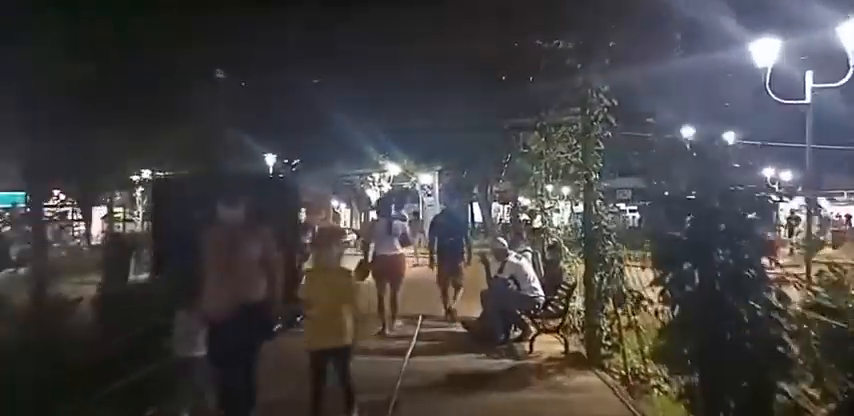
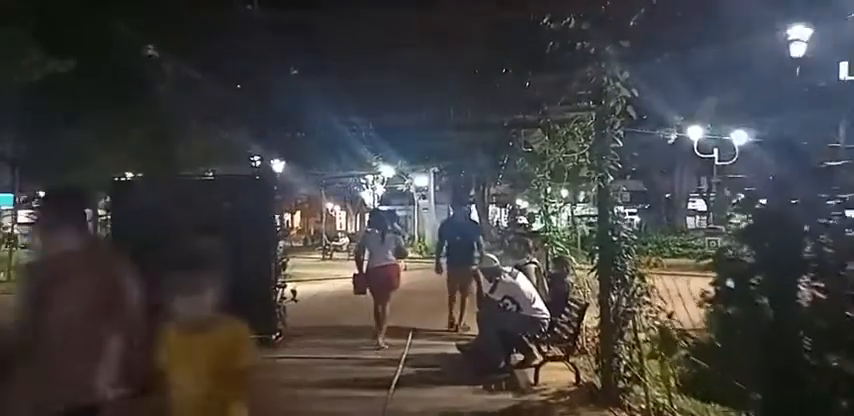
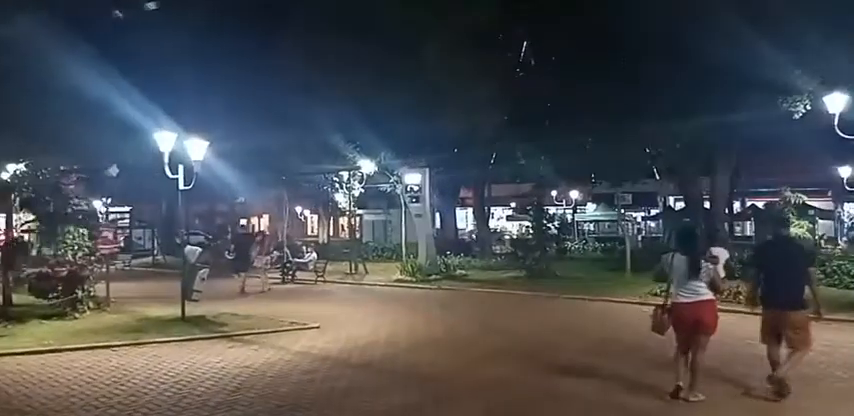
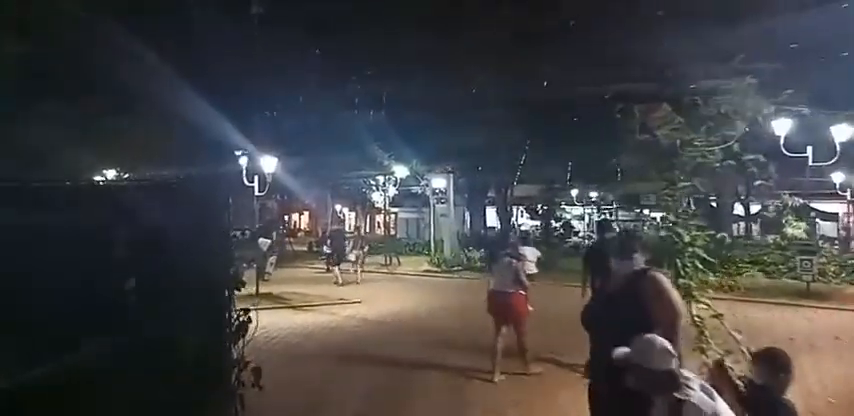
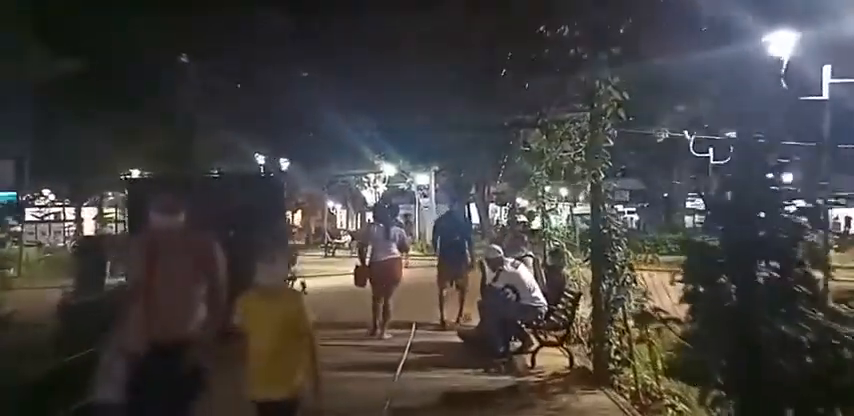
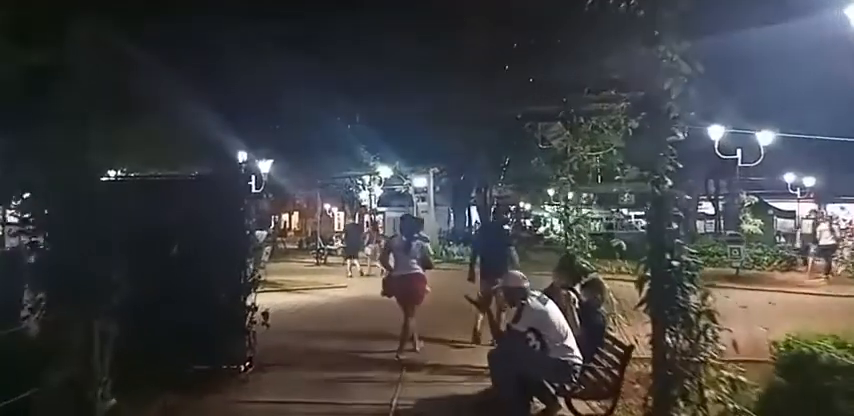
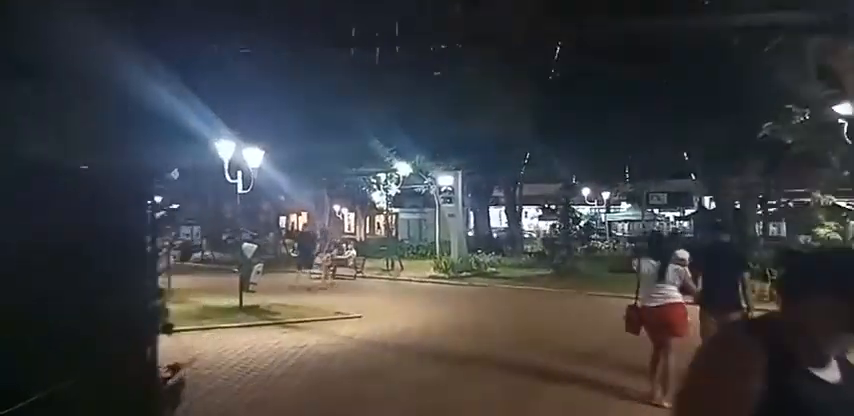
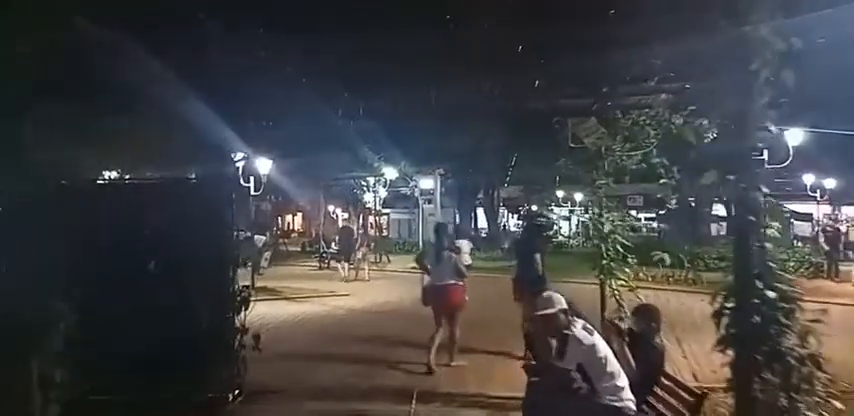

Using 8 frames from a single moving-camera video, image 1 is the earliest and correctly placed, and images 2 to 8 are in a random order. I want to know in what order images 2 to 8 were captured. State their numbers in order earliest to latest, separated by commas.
5, 2, 6, 8, 4, 7, 3
